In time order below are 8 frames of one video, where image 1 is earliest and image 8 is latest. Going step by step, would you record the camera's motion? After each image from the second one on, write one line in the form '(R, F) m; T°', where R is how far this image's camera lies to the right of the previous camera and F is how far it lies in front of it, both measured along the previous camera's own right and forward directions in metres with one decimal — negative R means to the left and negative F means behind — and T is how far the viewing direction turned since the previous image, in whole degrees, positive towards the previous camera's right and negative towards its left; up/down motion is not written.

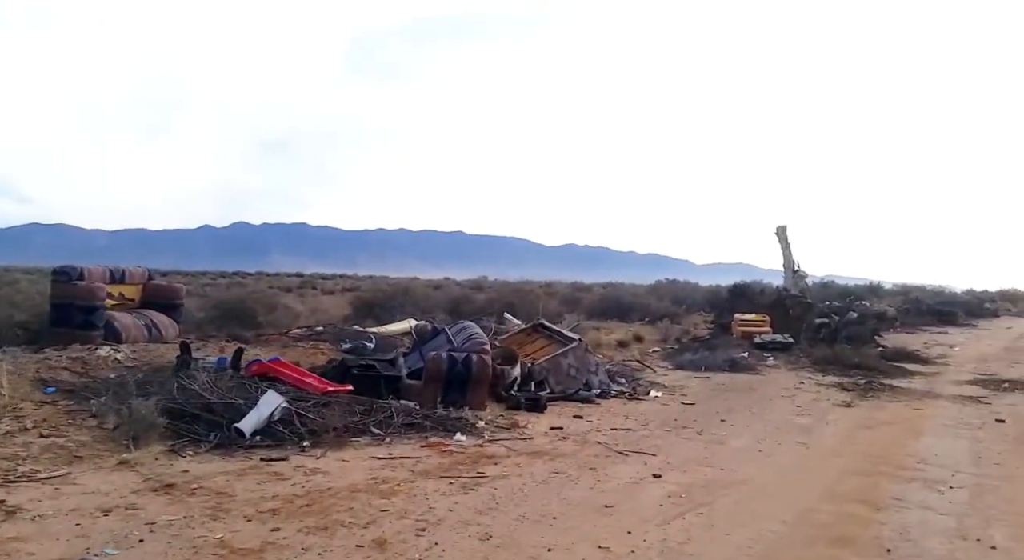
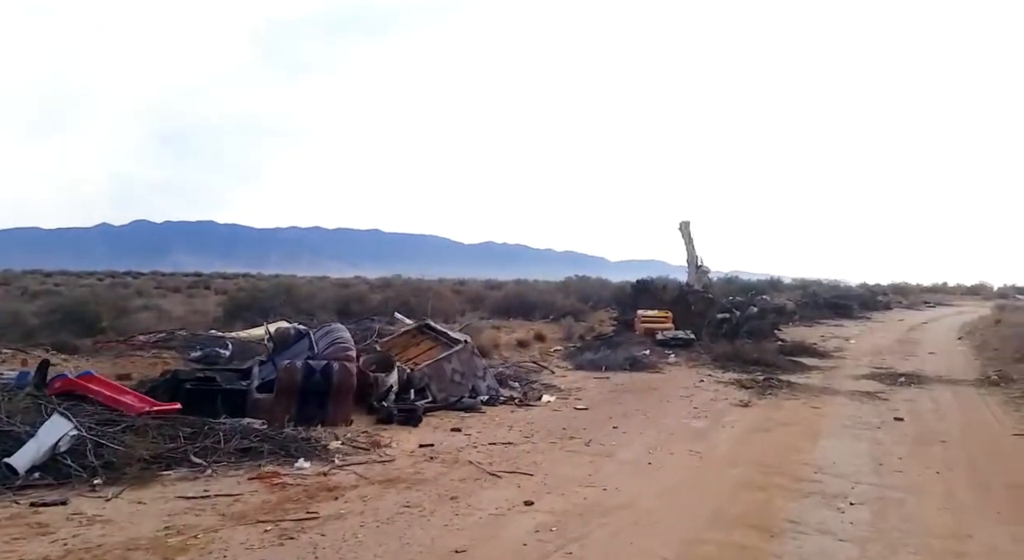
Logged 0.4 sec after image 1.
(+0.4, +0.9) m; +5°
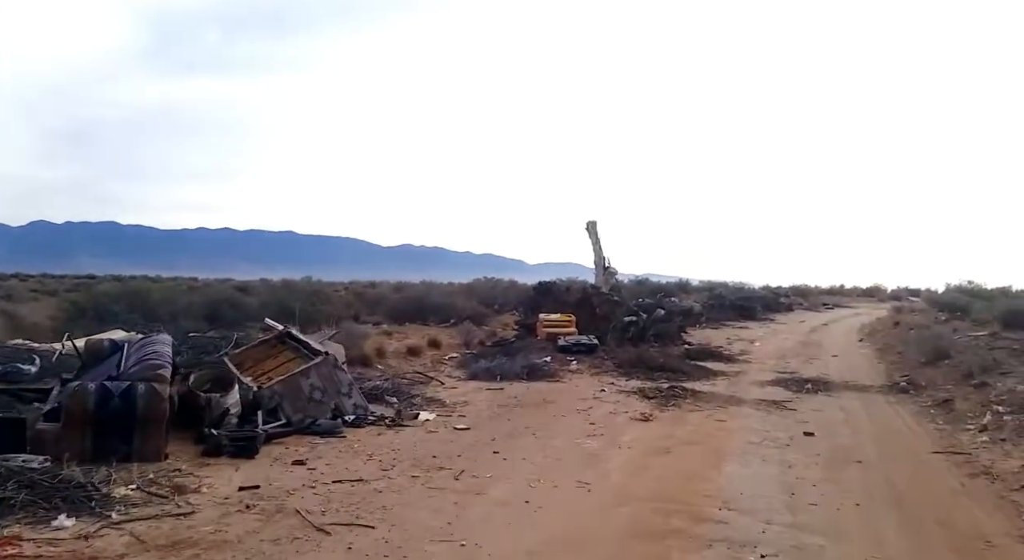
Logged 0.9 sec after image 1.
(+0.5, +1.4) m; +5°
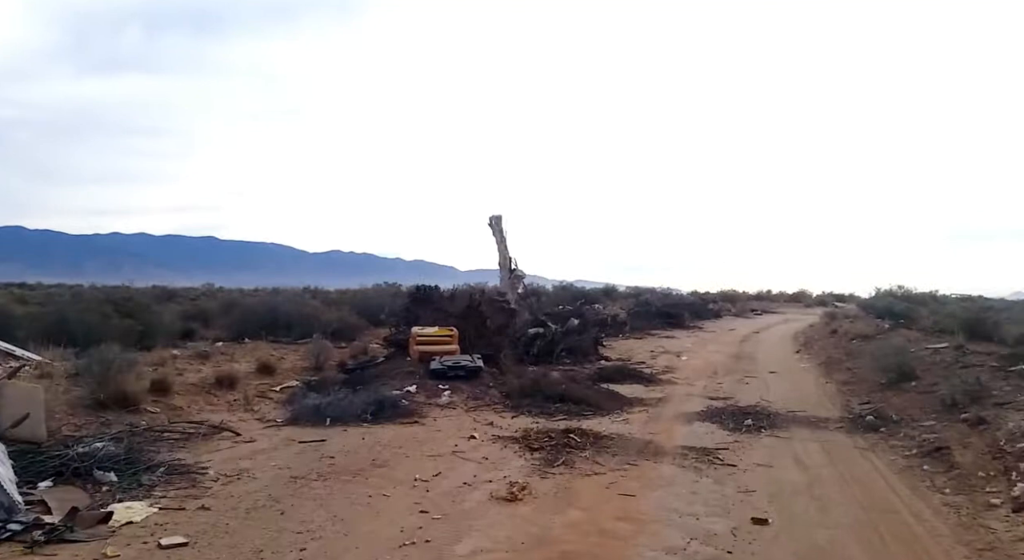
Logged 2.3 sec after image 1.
(+1.1, +4.1) m; +4°
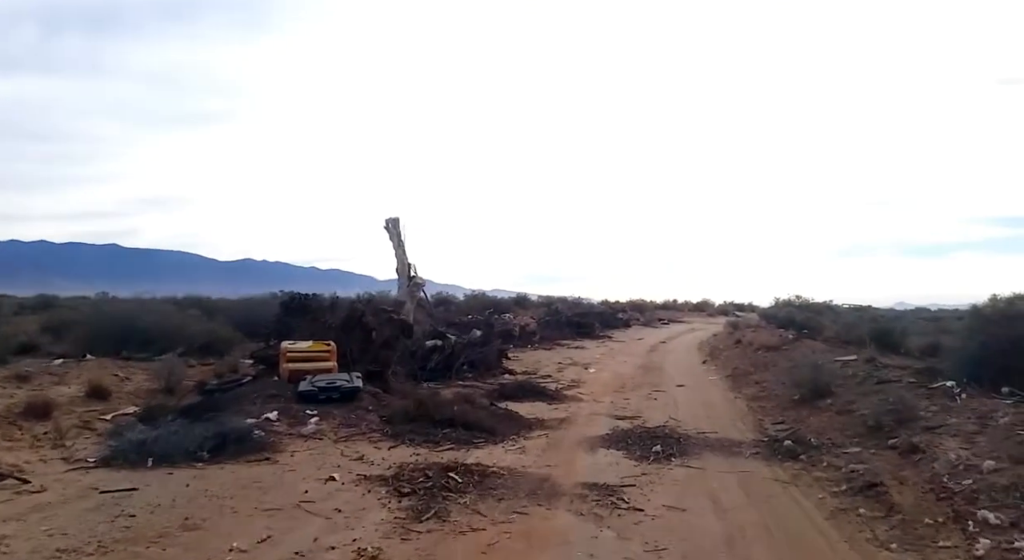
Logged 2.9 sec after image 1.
(+0.4, +1.7) m; +5°
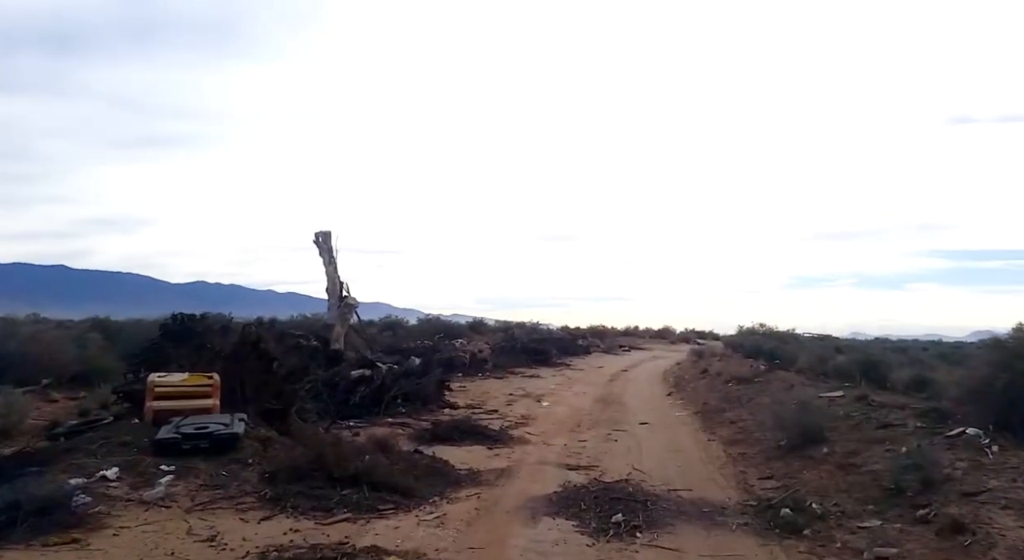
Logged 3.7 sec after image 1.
(+0.4, +2.7) m; +2°
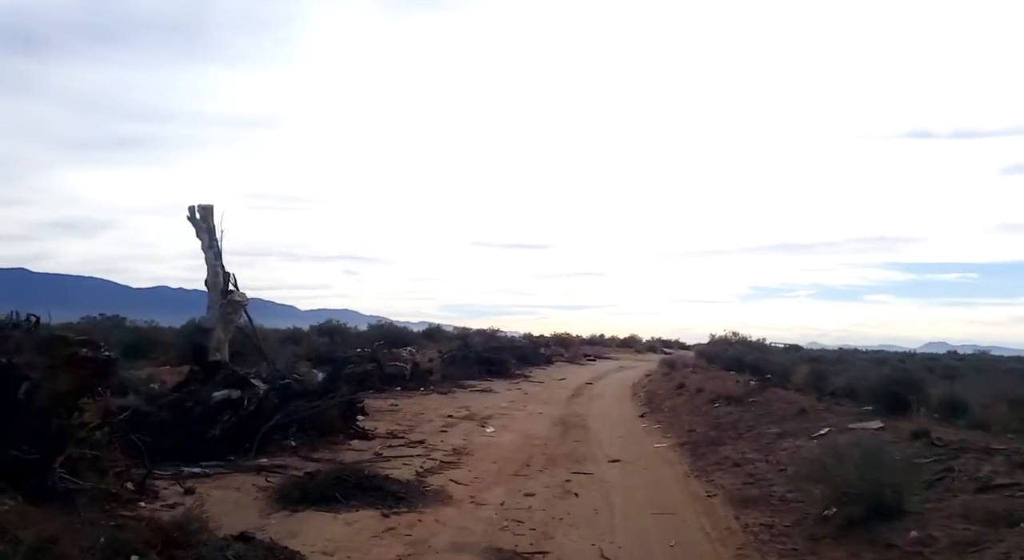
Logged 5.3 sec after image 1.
(+0.6, +4.9) m; +2°
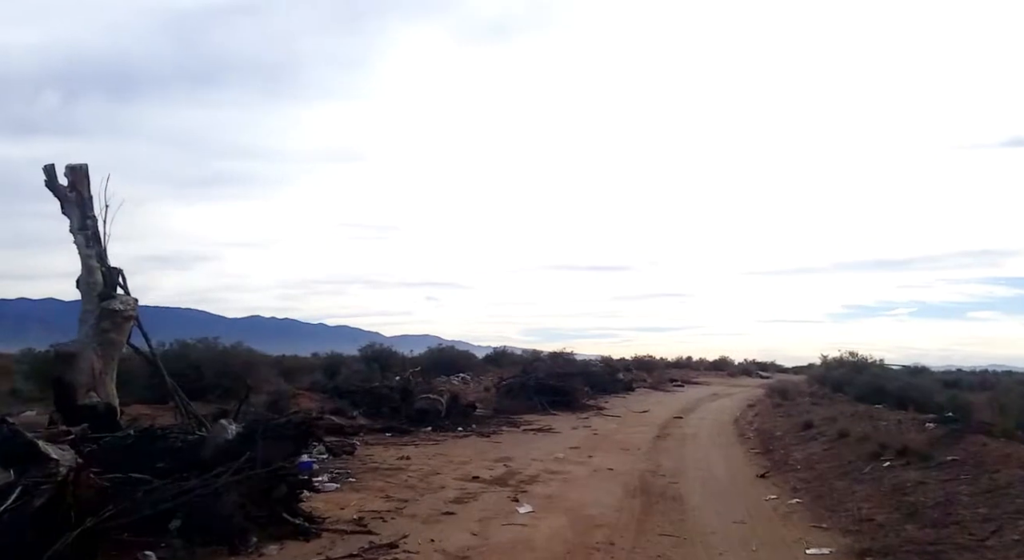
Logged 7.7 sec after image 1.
(+0.5, +7.0) m; -5°
